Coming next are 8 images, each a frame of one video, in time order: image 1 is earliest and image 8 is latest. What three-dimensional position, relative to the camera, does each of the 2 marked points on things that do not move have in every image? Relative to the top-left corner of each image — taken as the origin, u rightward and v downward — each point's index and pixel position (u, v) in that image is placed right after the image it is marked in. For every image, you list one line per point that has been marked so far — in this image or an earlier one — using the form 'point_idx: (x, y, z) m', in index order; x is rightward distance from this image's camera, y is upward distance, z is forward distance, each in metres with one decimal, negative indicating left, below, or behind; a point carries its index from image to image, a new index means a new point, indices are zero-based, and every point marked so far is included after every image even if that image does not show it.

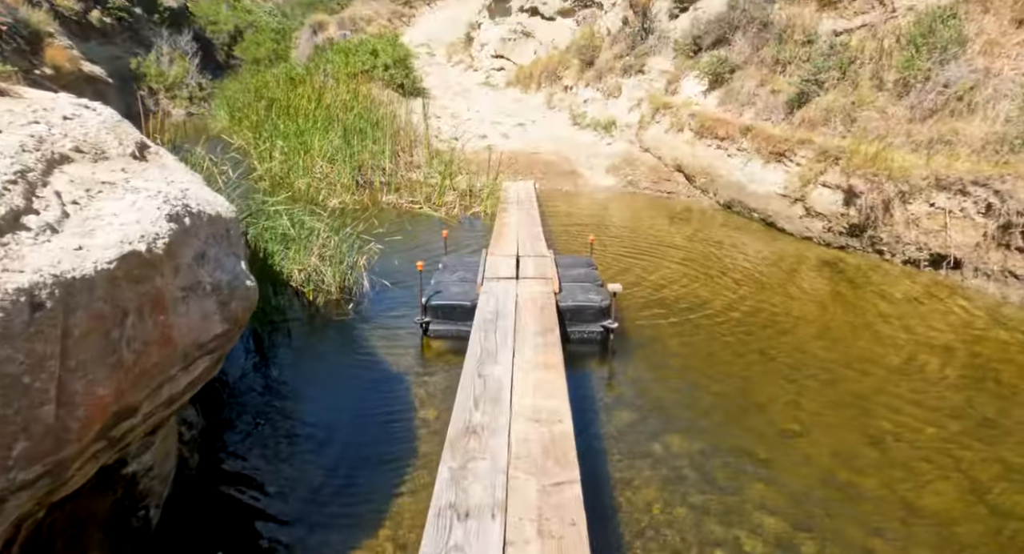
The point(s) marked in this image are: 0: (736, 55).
0: (+3.7, +3.7, +8.7) m
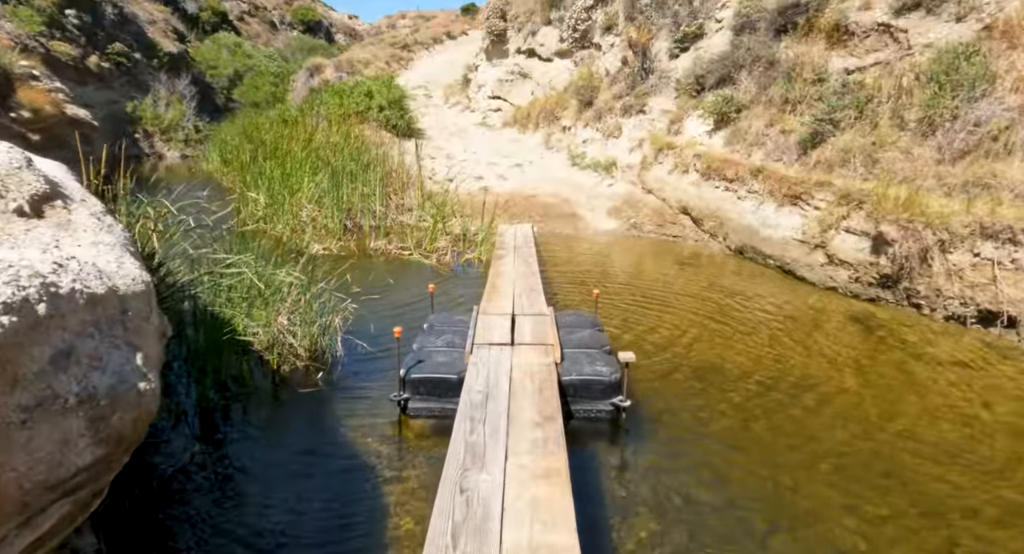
0: (+3.7, +2.9, +8.3) m
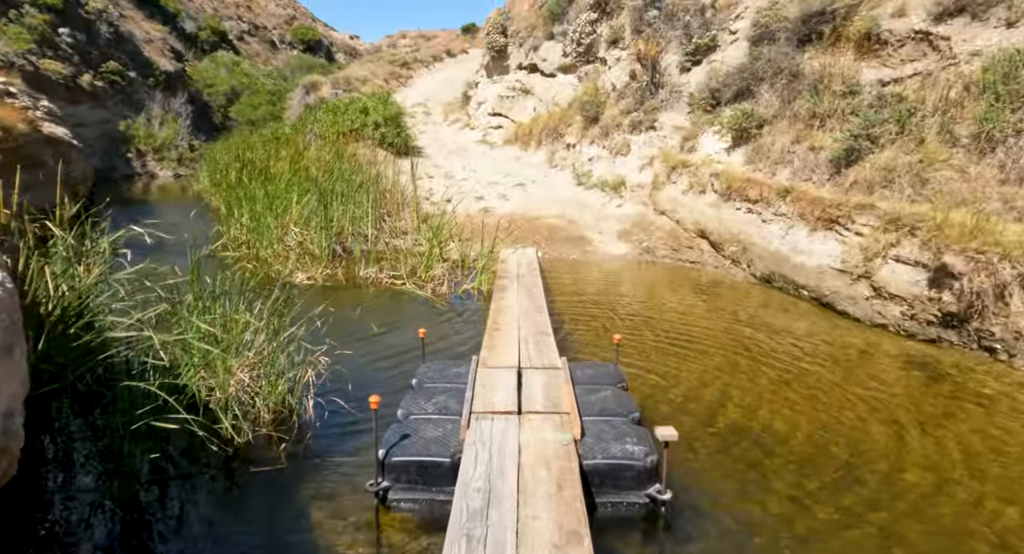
0: (+3.7, +2.5, +7.7) m
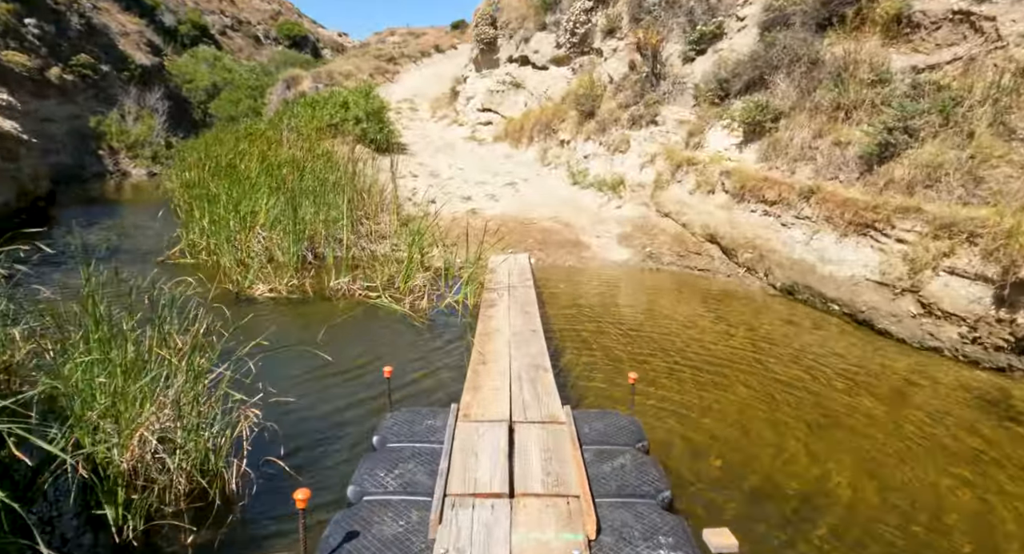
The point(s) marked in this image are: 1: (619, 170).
0: (+3.6, +2.4, +7.0) m
1: (+1.9, +2.0, +9.4) m
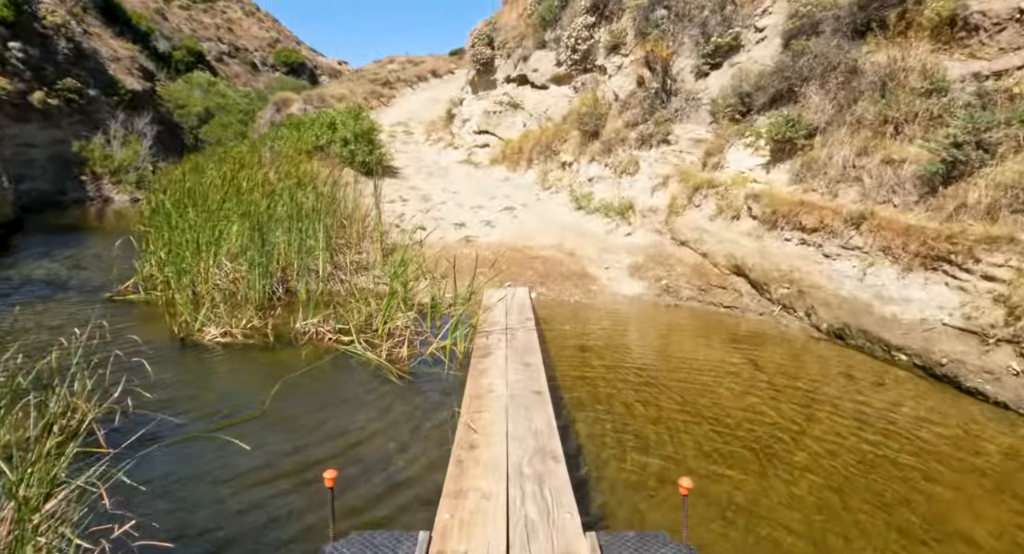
0: (+3.5, +1.9, +6.2) m
1: (+1.9, +1.4, +8.5) m
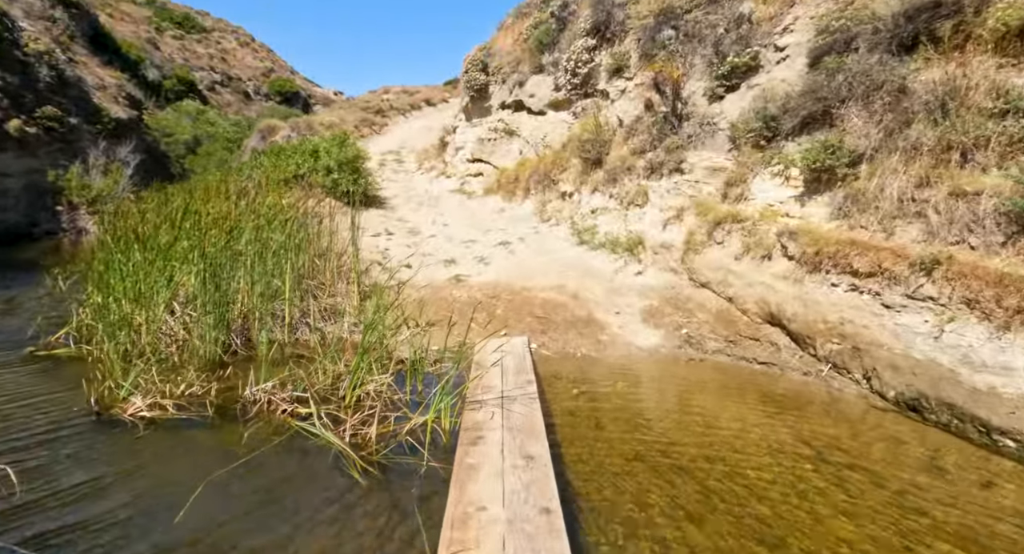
0: (+3.5, +1.4, +5.3) m
1: (+1.8, +0.8, +7.7) m
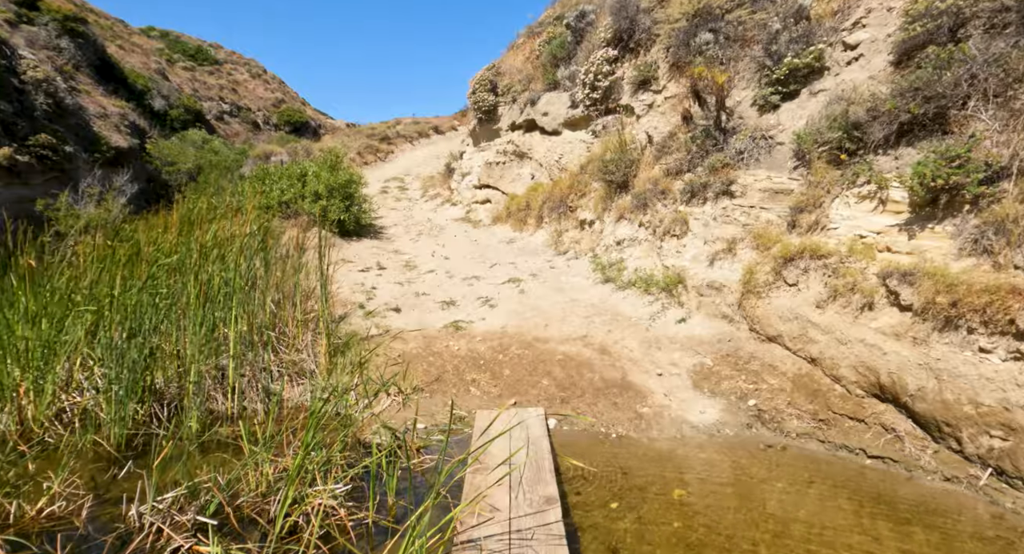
0: (+3.6, +1.0, +3.9) m
1: (+1.9, +0.2, +6.3) m
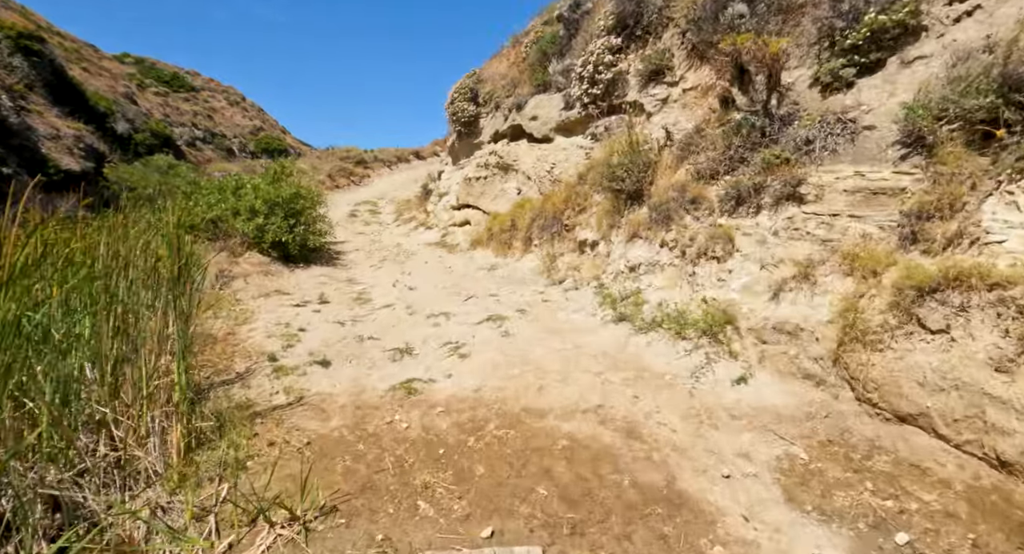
0: (+3.5, +0.8, +2.2) m
1: (+1.8, -0.1, +4.4) m
